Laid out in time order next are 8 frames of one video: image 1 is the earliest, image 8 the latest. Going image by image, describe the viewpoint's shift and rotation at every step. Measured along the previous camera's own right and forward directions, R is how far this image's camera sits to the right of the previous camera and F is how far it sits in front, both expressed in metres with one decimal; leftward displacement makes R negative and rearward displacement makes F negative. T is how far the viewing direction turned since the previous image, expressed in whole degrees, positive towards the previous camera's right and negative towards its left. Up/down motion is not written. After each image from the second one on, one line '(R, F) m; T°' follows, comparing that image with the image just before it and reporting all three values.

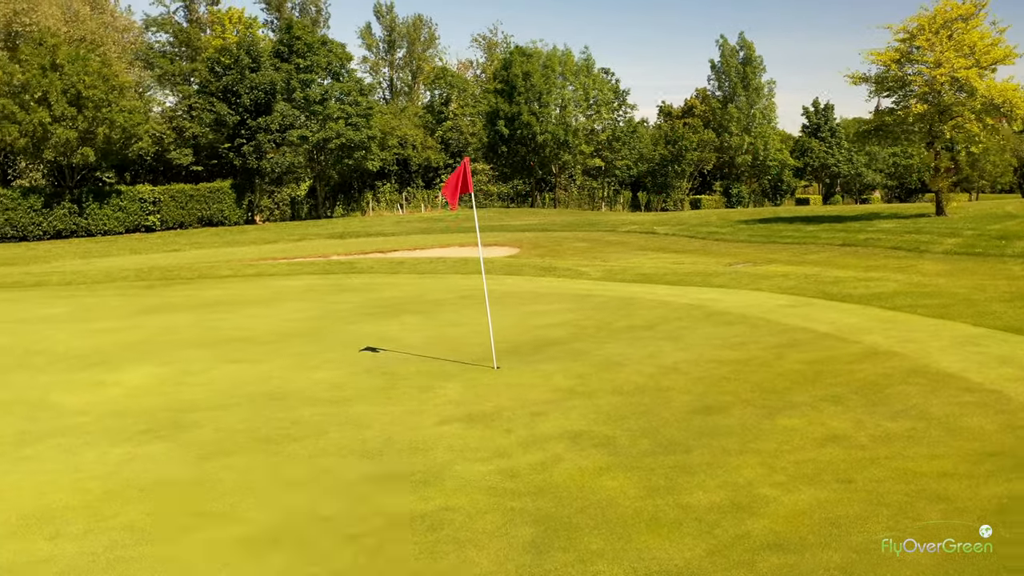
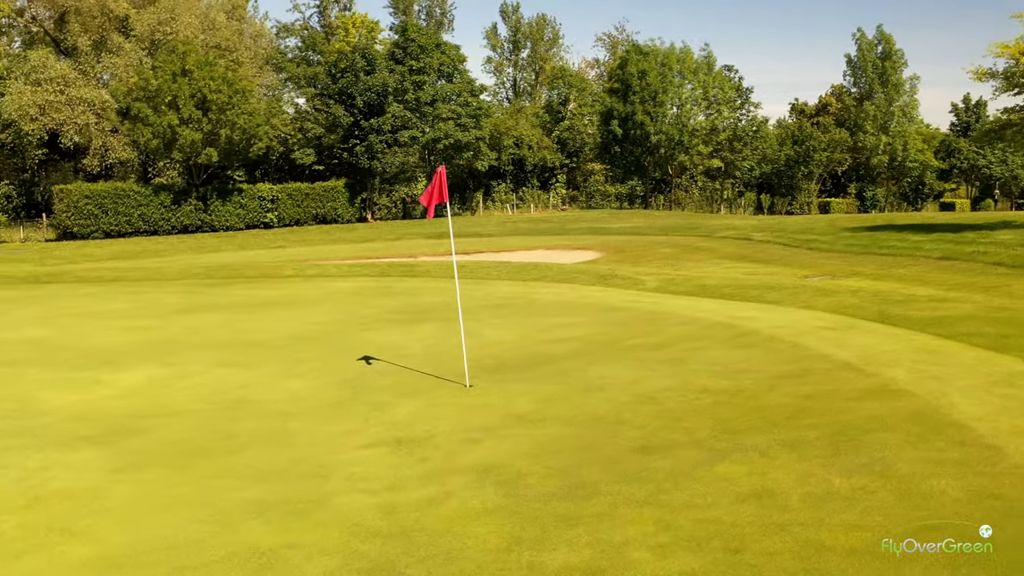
(+1.6, +0.6) m; -9°
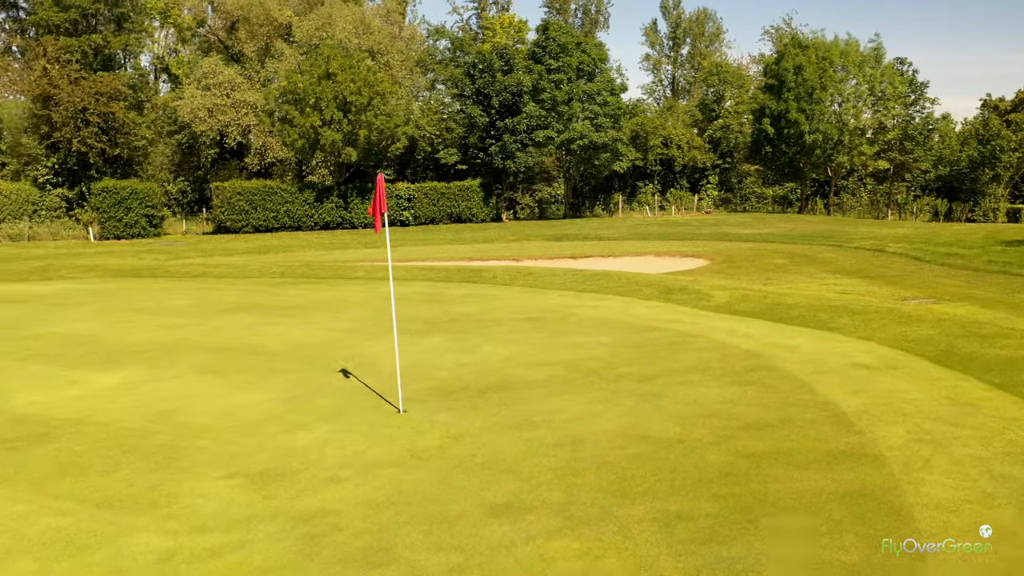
(+2.1, +1.0) m; -12°
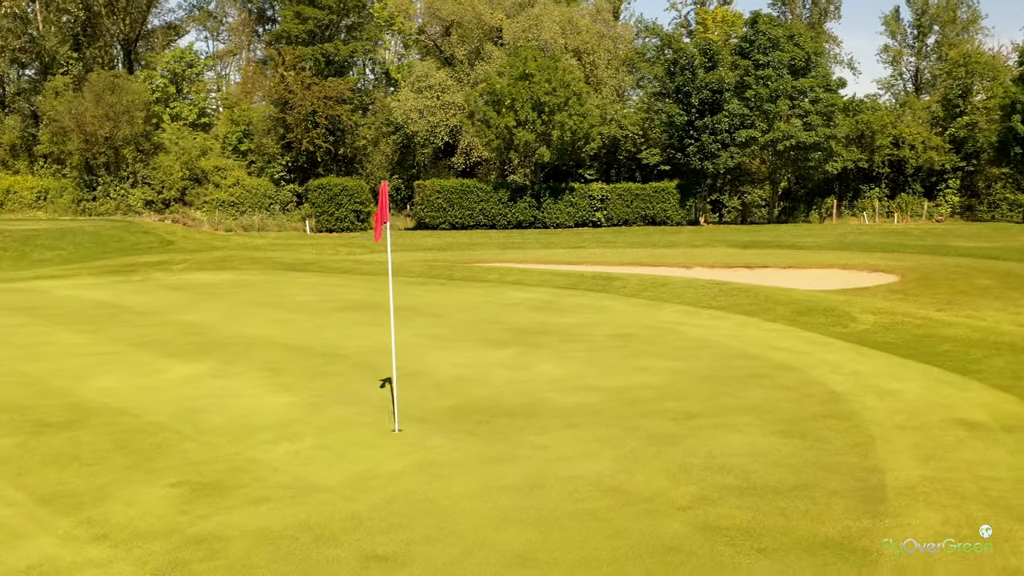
(+1.9, +0.9) m; -16°
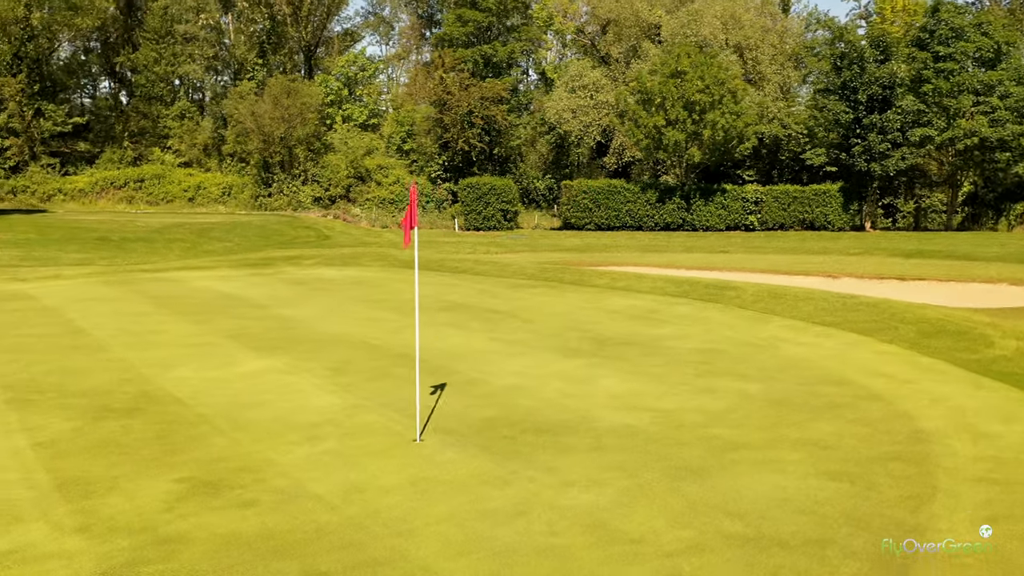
(+1.2, +0.5) m; -12°
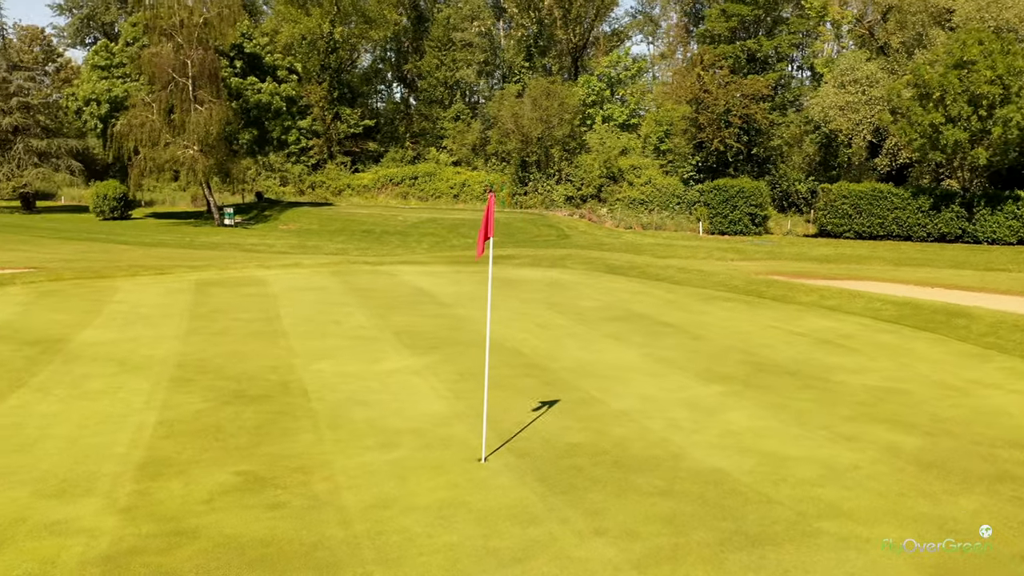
(+1.5, +0.7) m; -19°
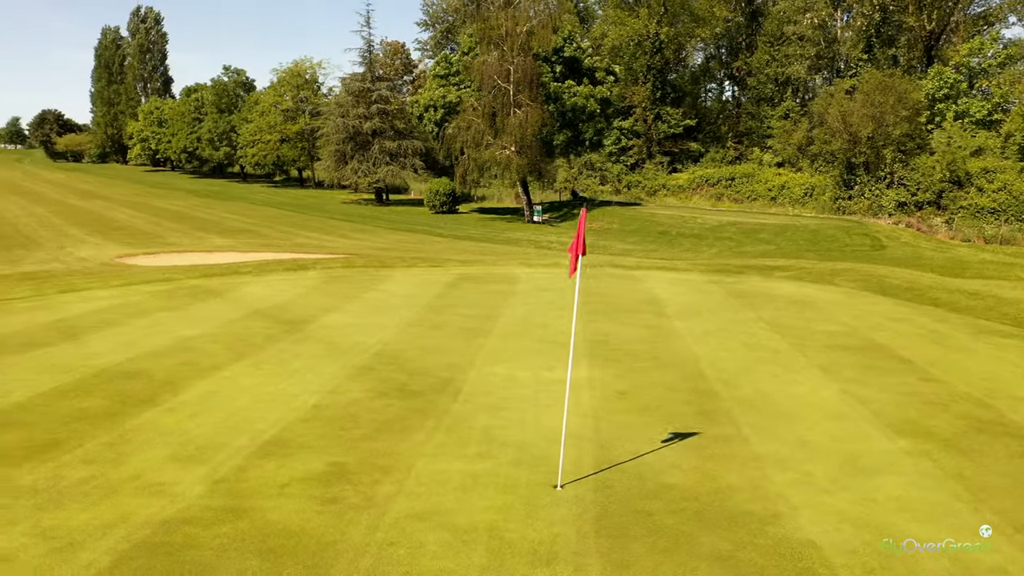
(+1.8, +0.6) m; -23°
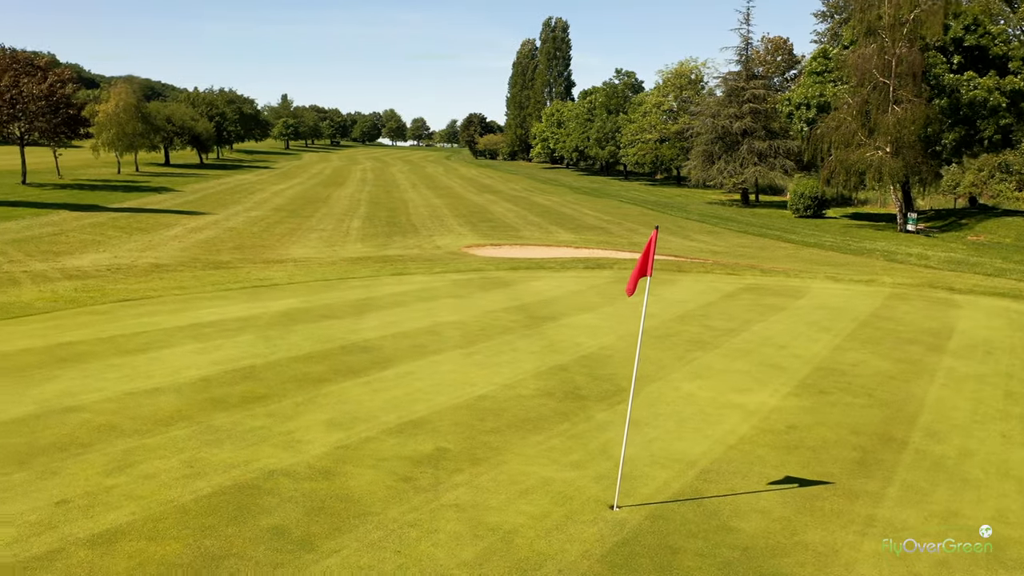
(+2.4, +0.3) m; -27°
